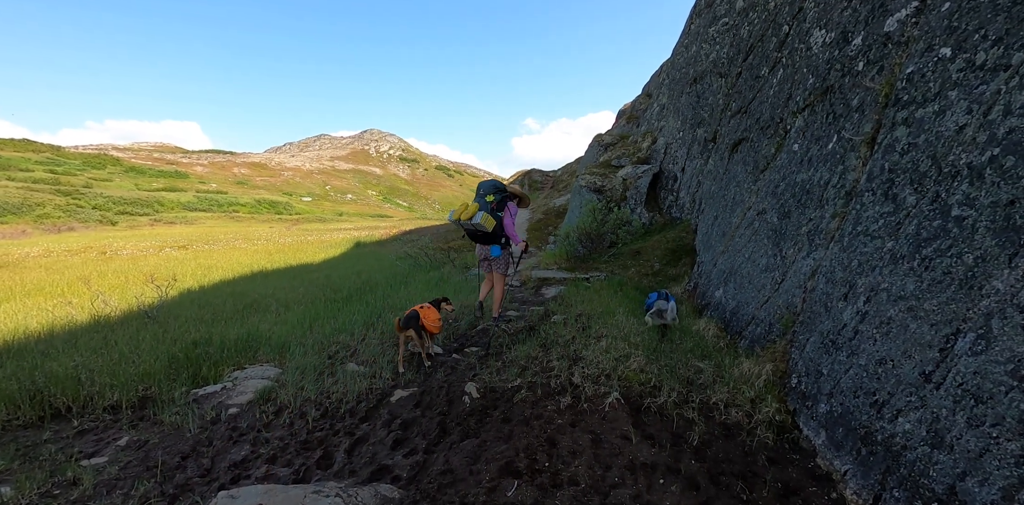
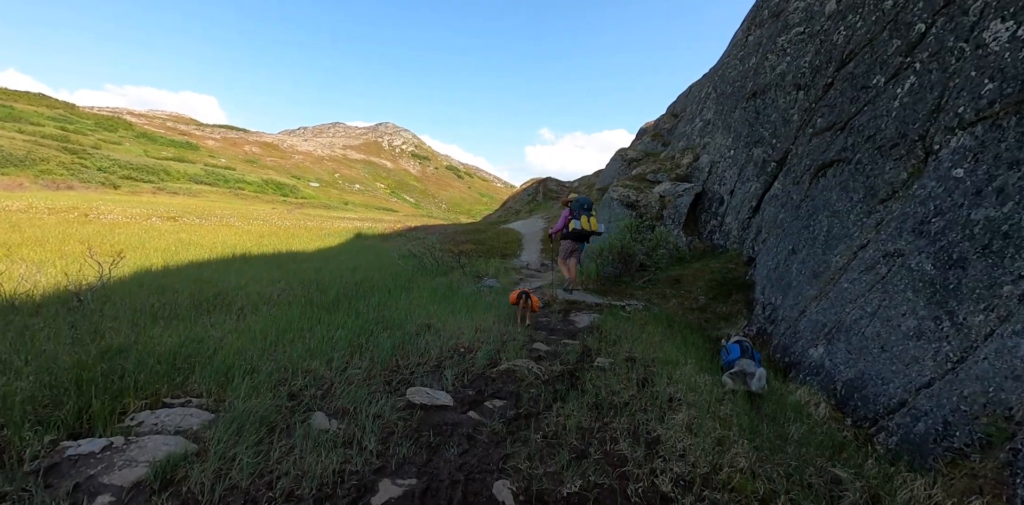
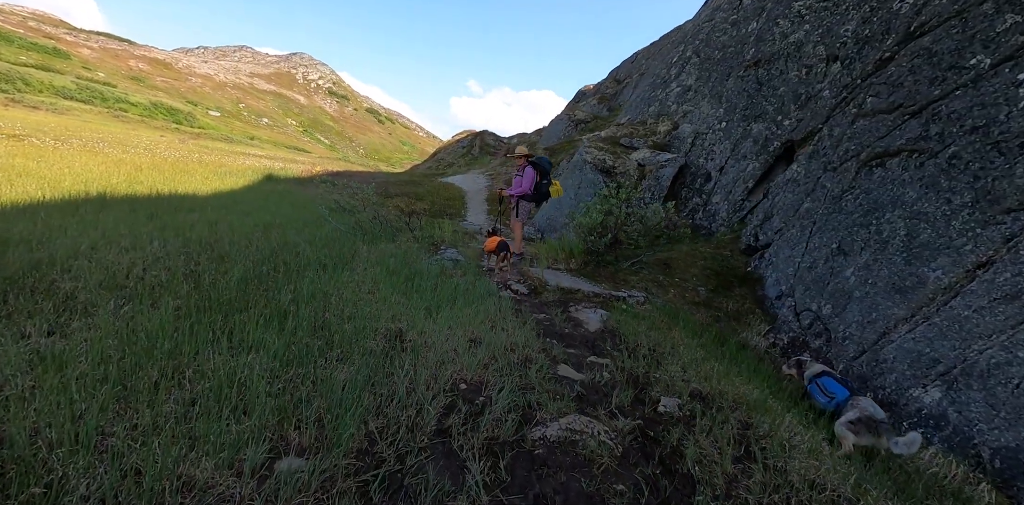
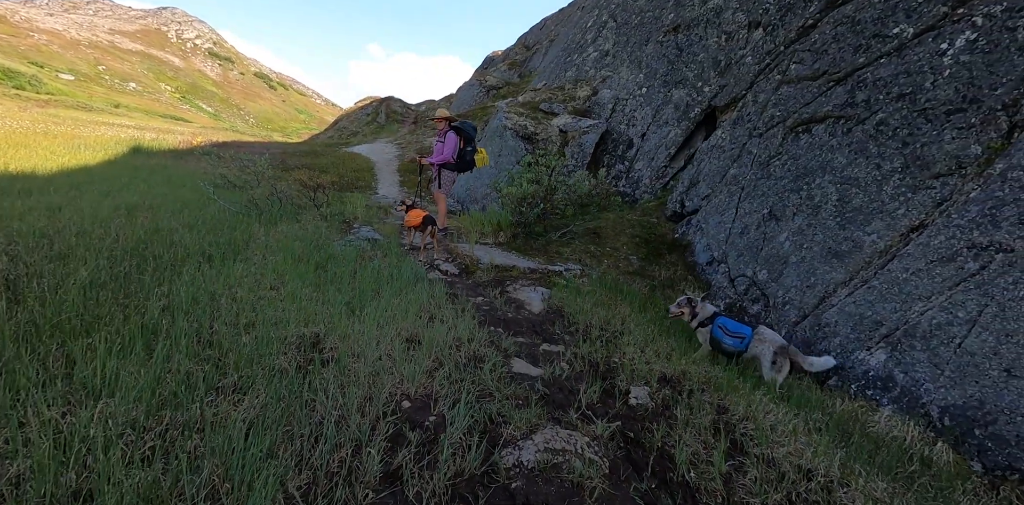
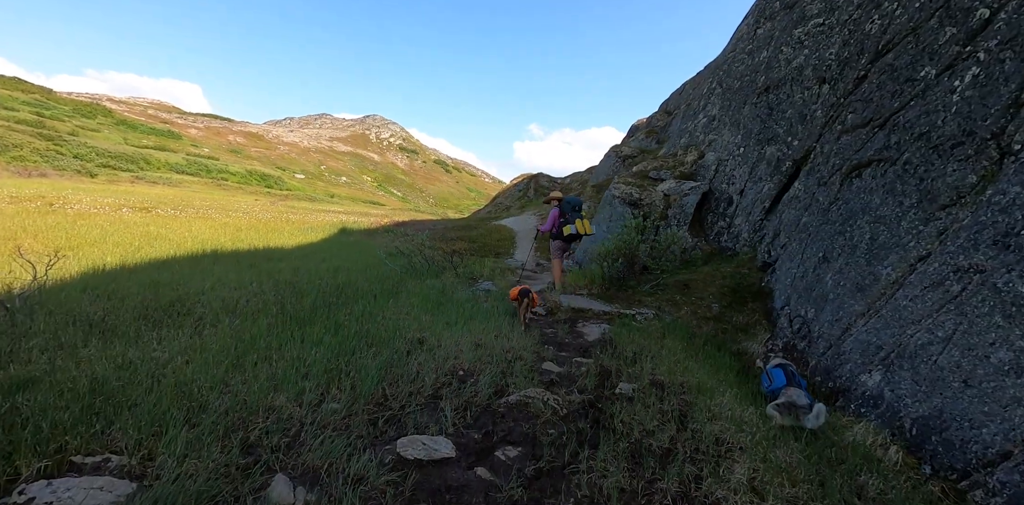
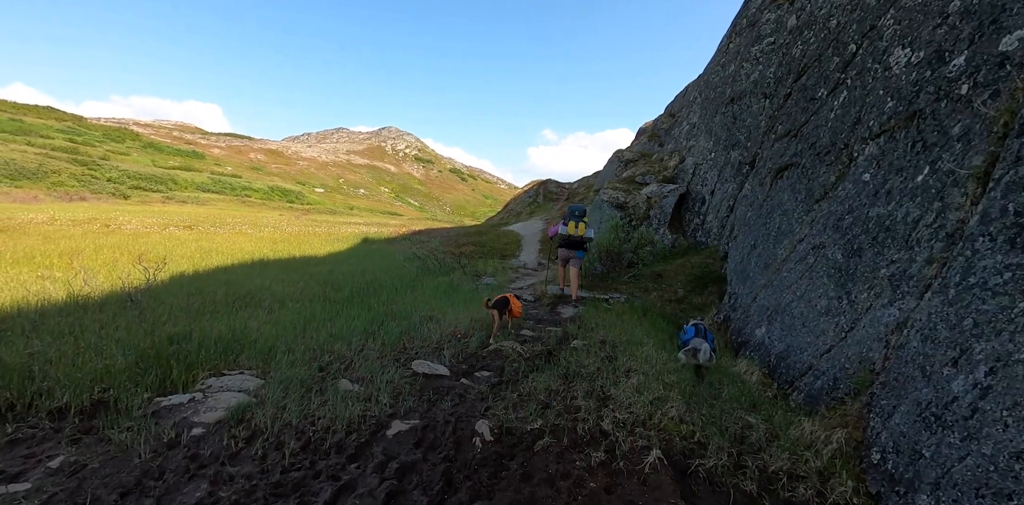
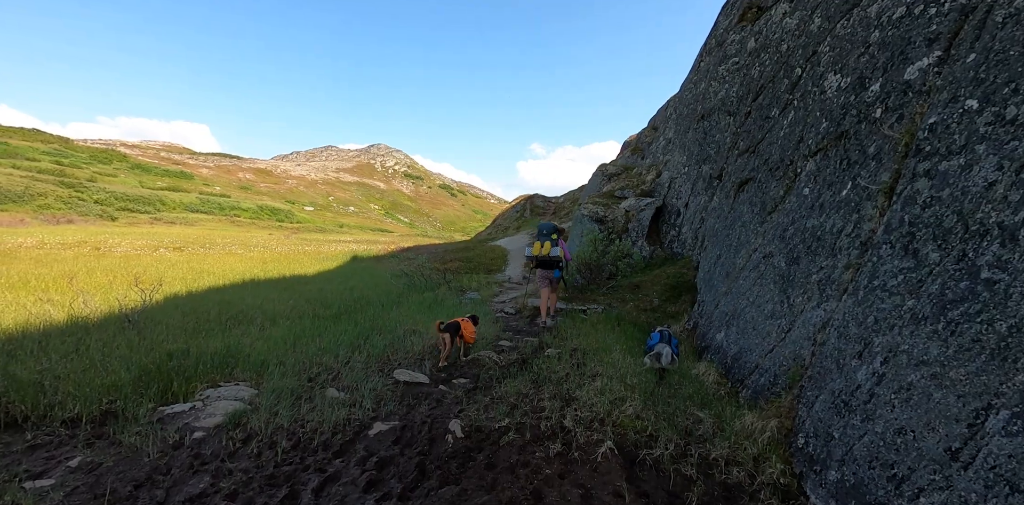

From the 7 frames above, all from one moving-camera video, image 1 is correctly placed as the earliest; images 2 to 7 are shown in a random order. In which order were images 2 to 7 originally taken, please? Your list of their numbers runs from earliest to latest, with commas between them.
7, 6, 2, 5, 3, 4
